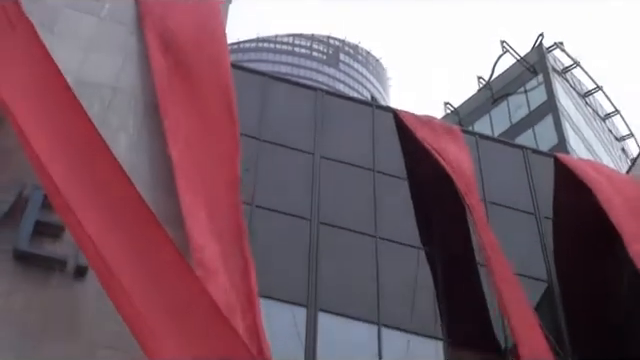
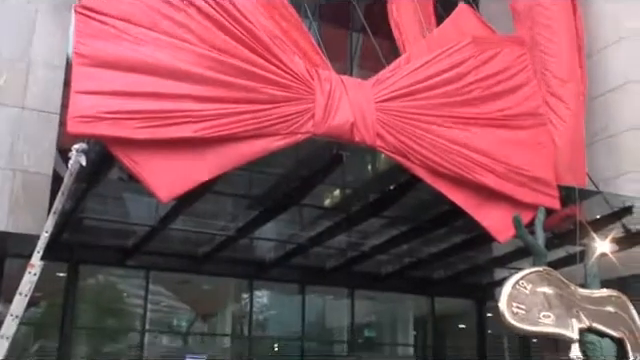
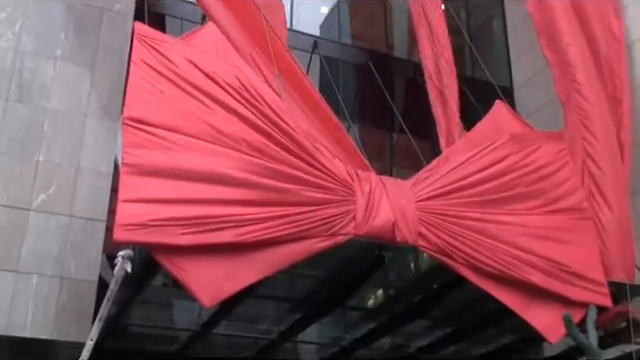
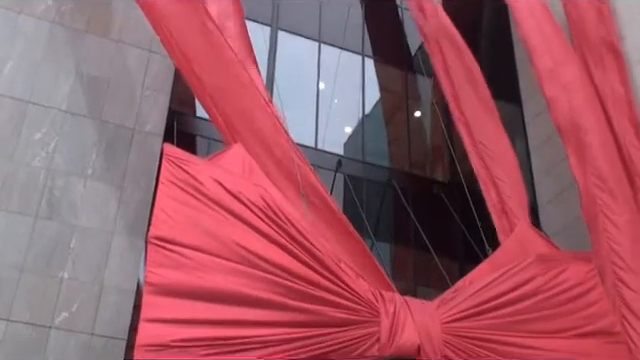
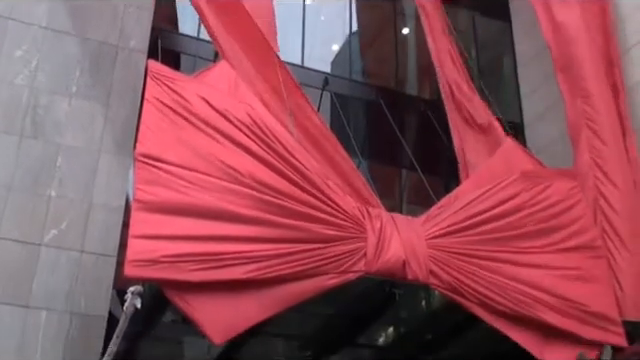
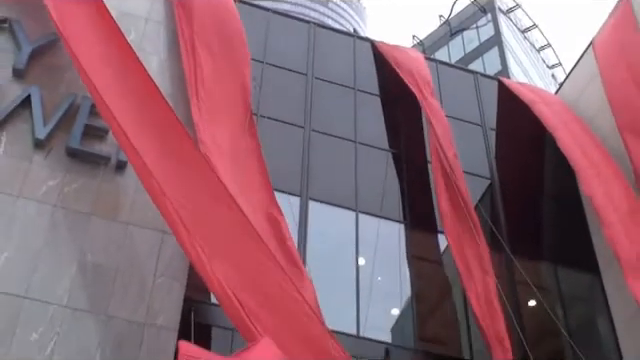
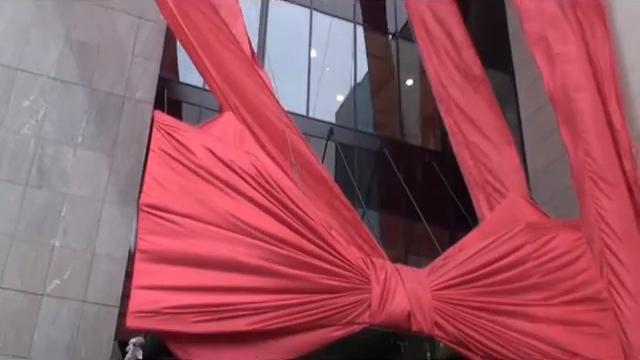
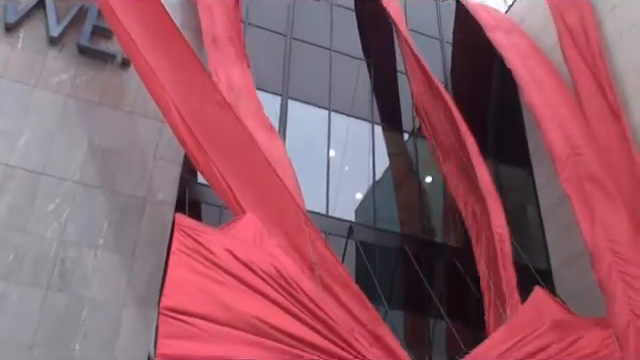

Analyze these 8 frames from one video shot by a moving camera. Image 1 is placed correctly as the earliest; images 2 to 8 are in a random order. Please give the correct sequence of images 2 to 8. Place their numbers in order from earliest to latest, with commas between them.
6, 8, 4, 7, 5, 3, 2
